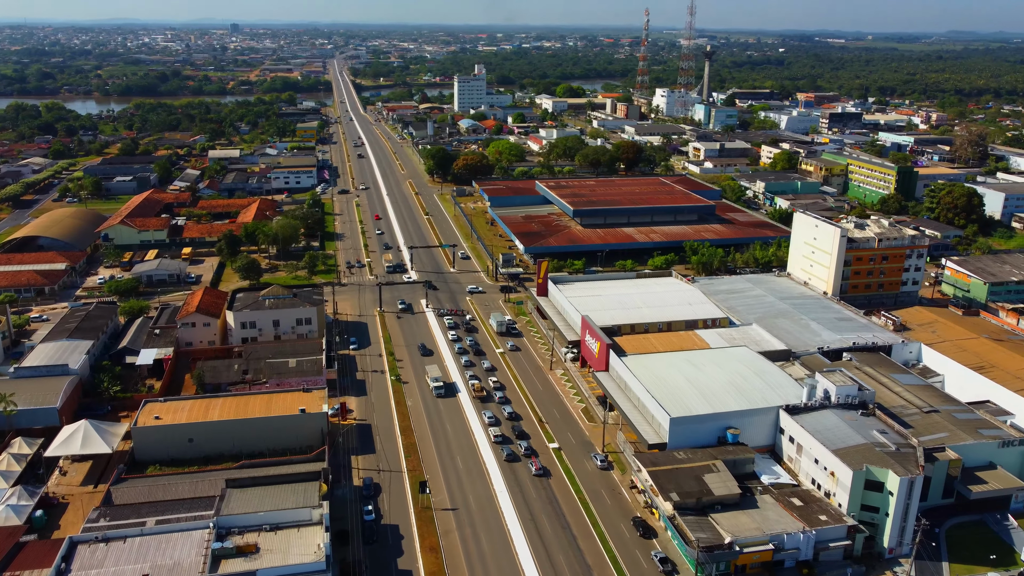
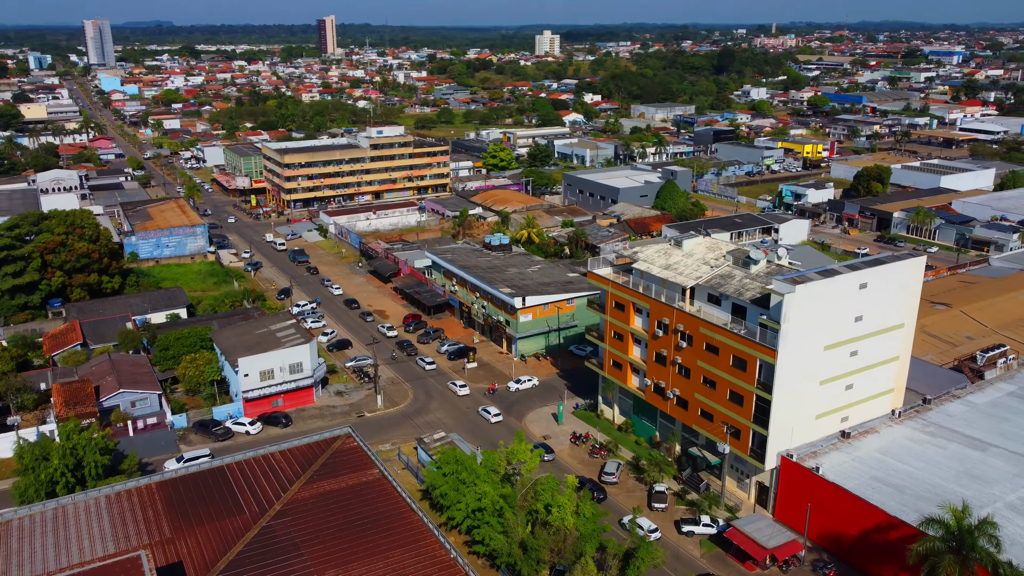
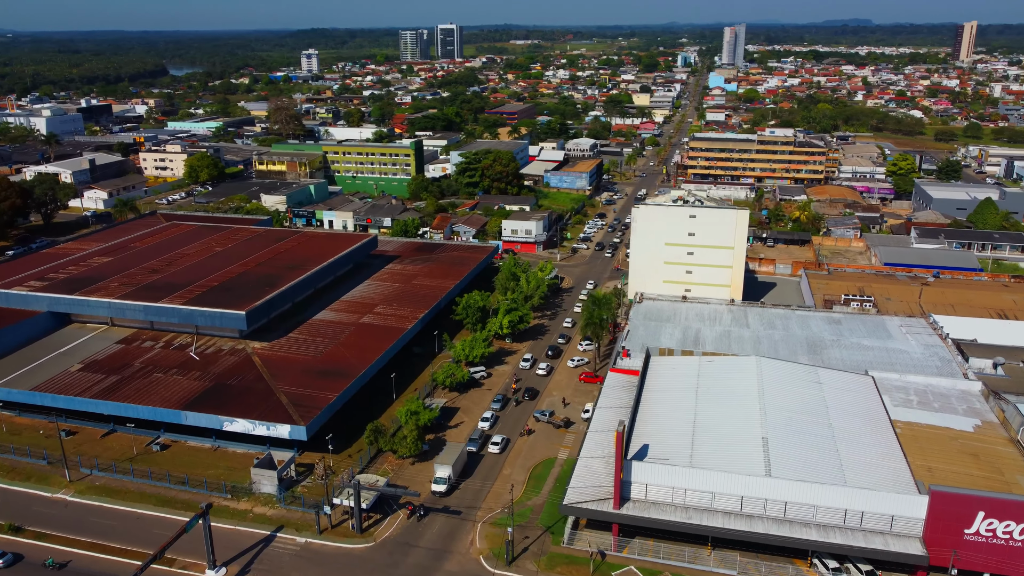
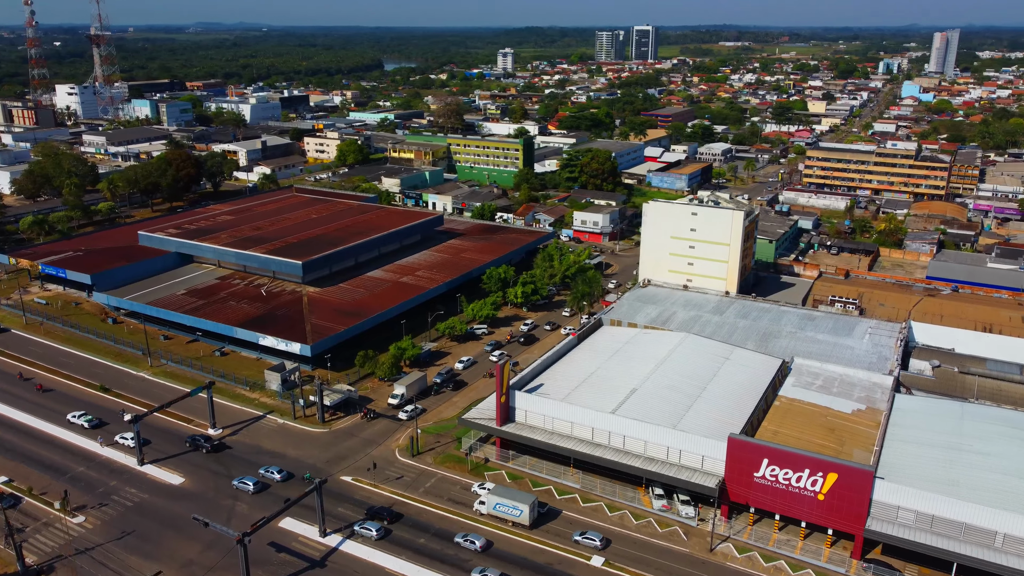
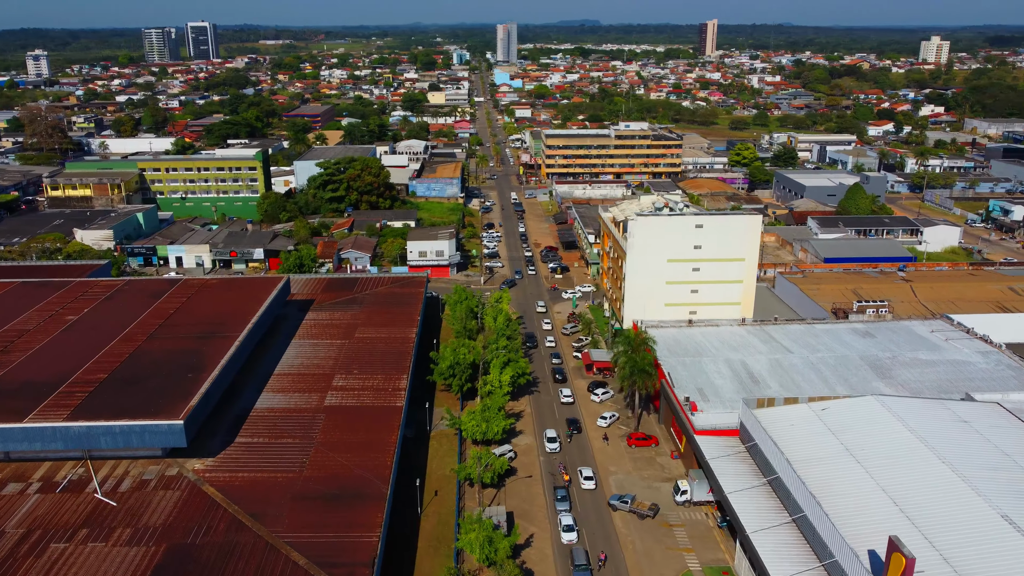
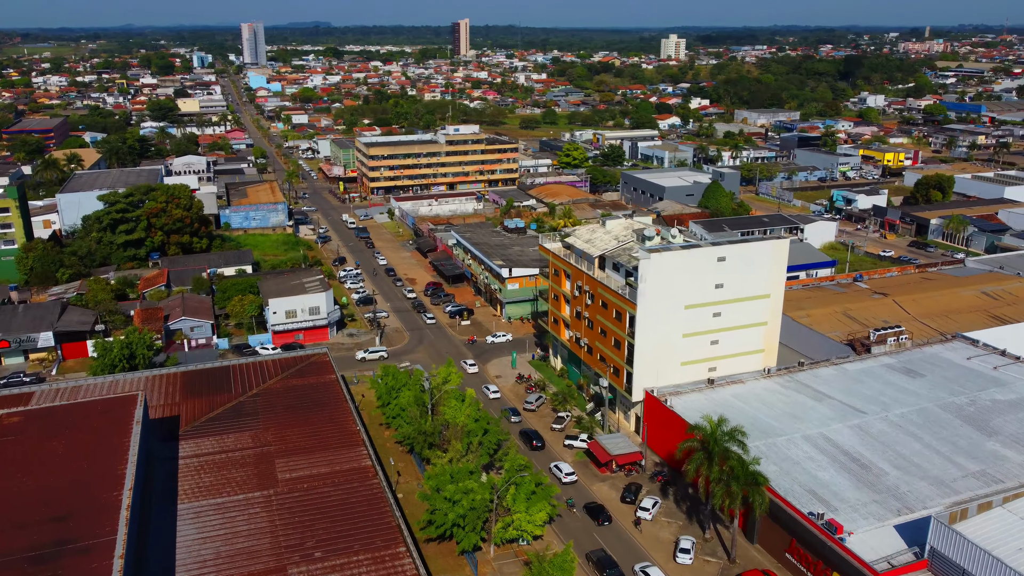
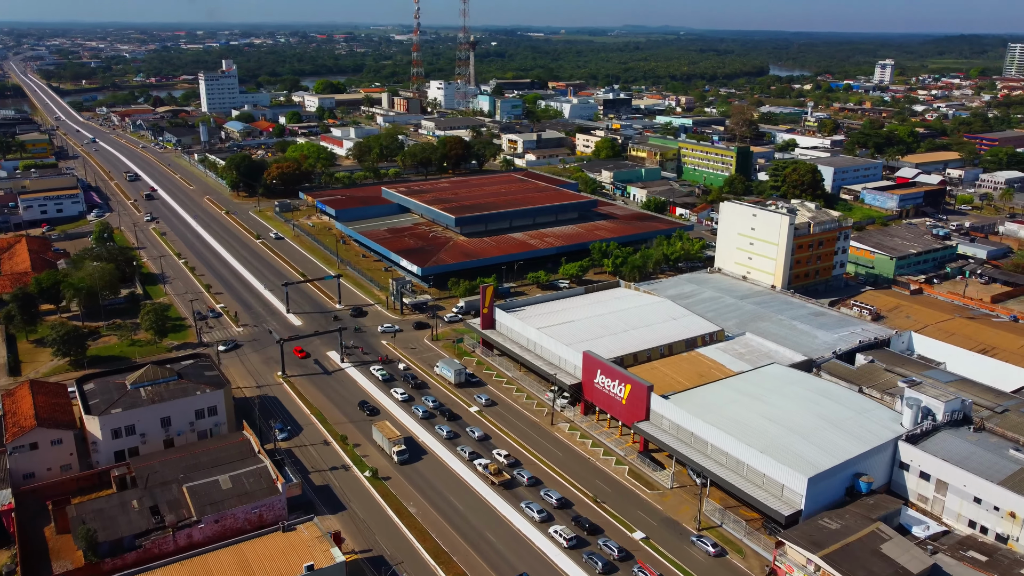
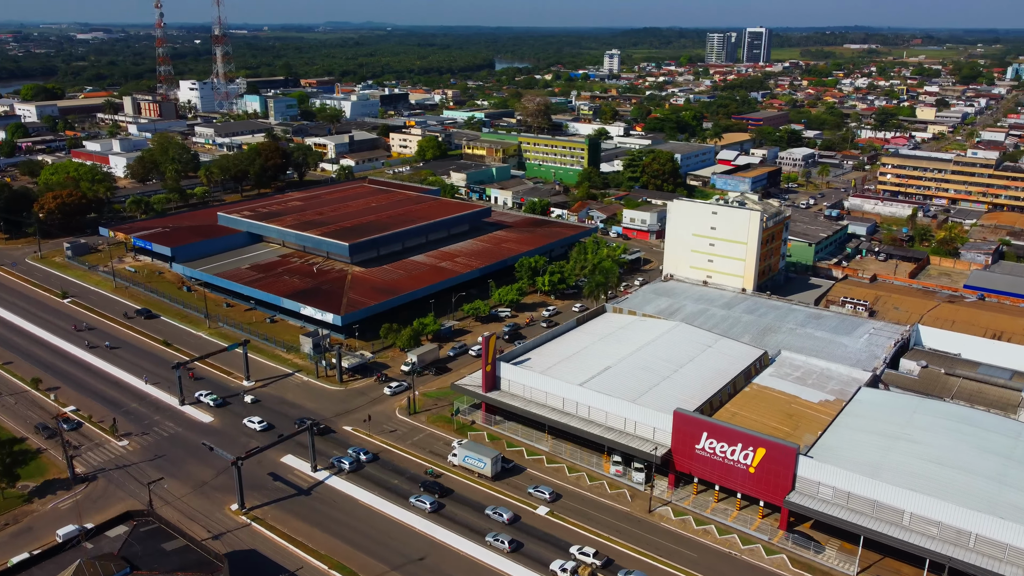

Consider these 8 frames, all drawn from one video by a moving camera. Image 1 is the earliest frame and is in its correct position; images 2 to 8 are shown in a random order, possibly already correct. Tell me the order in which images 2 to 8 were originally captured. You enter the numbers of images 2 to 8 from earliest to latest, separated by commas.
7, 8, 4, 3, 5, 6, 2
